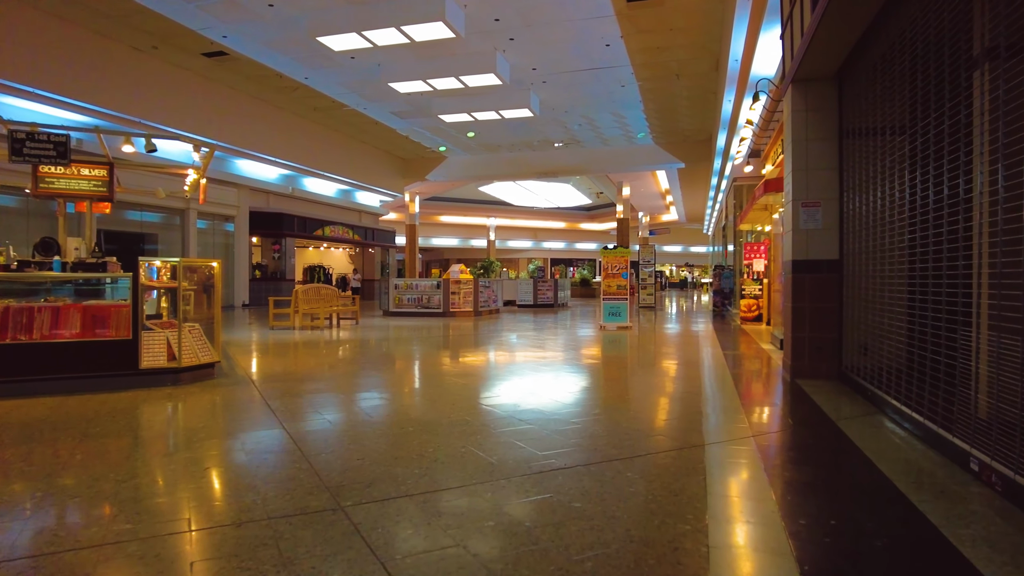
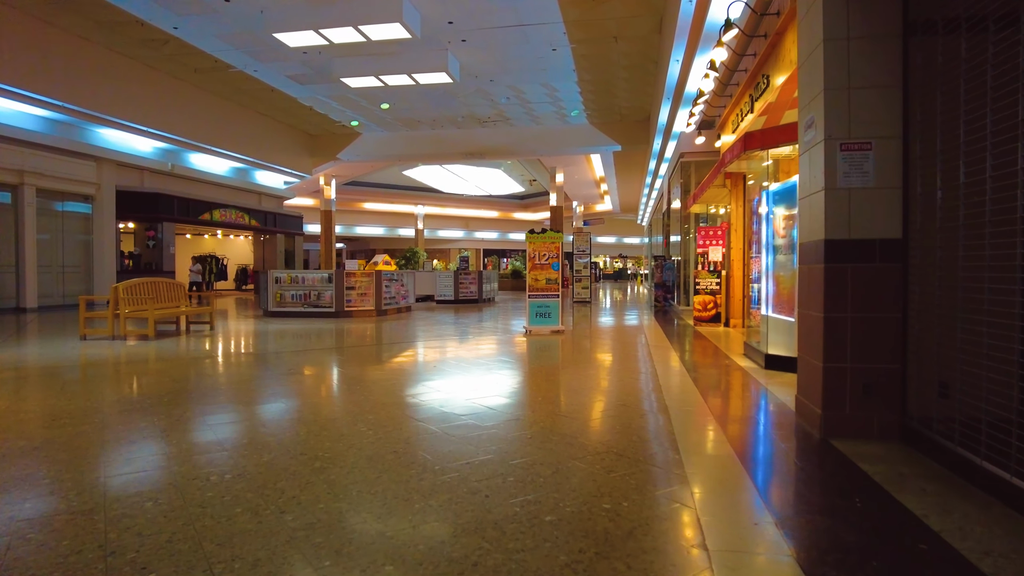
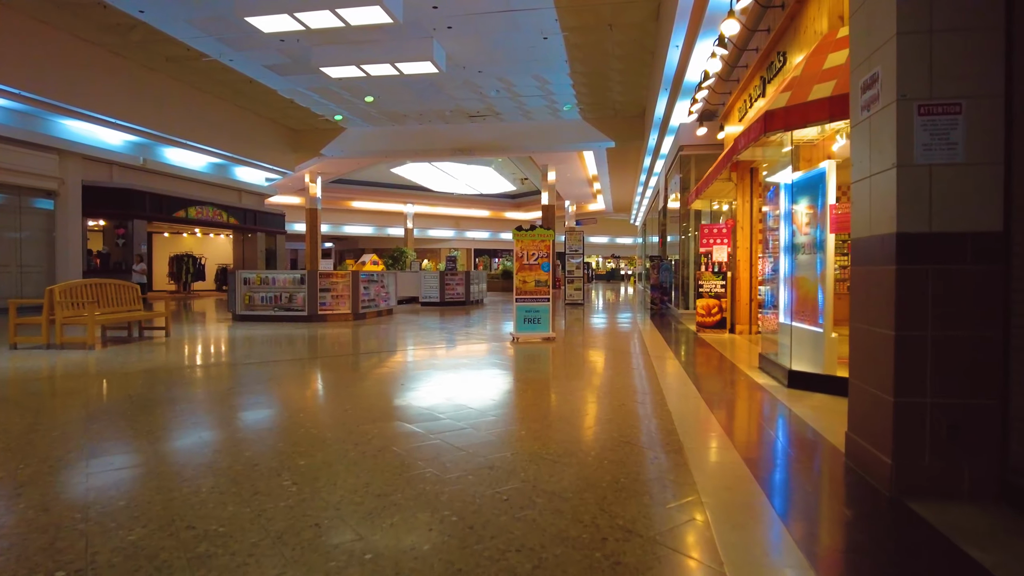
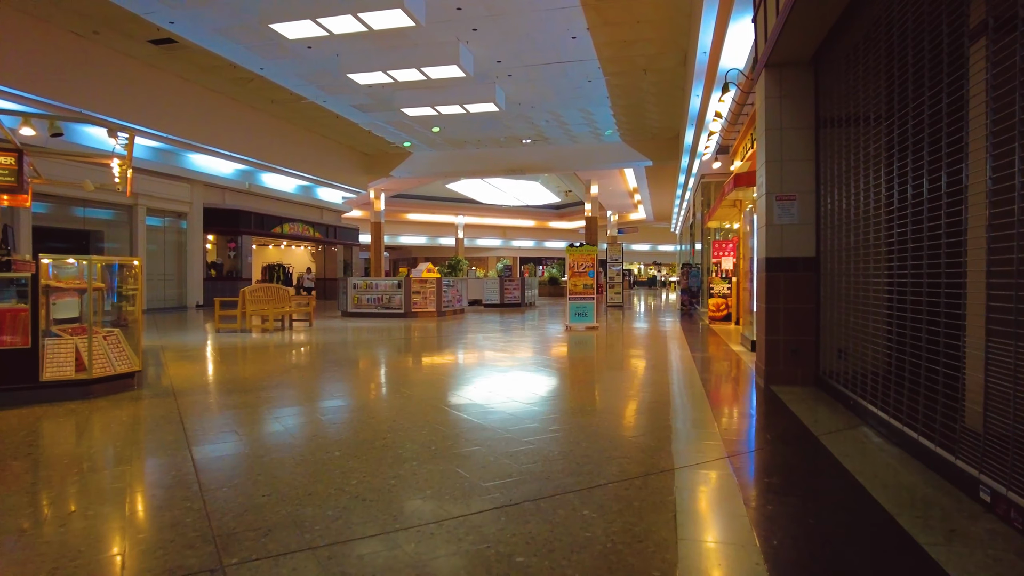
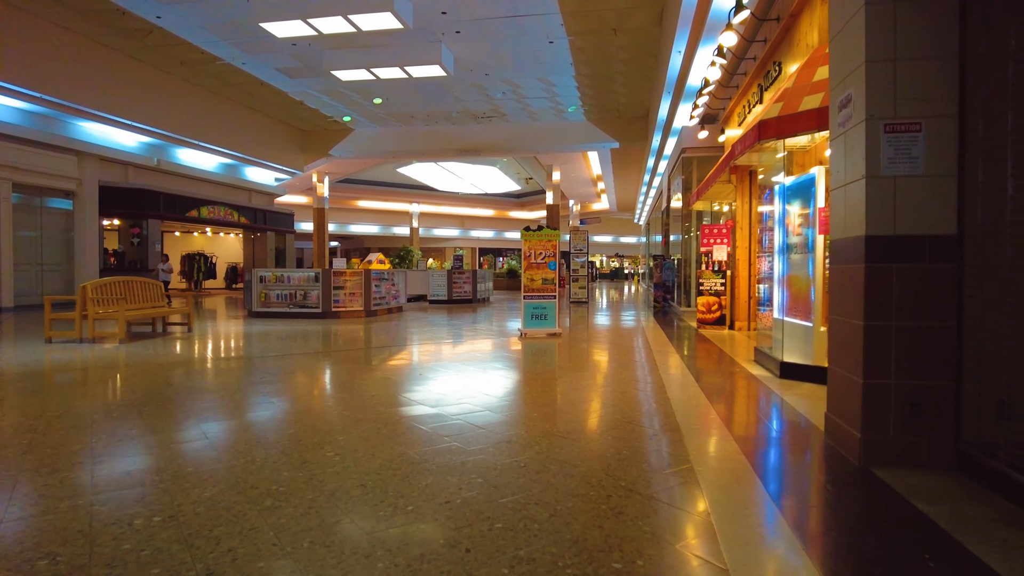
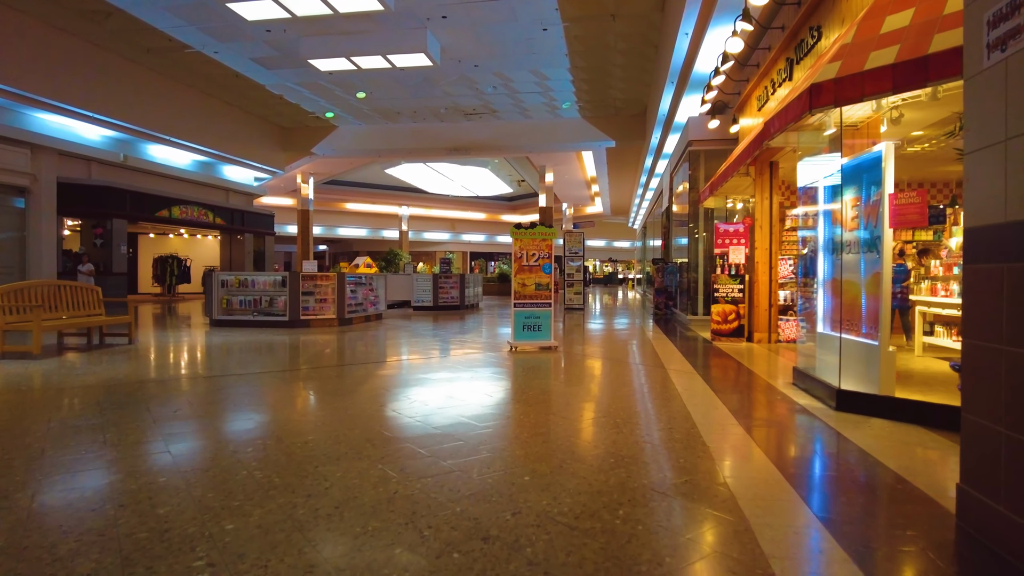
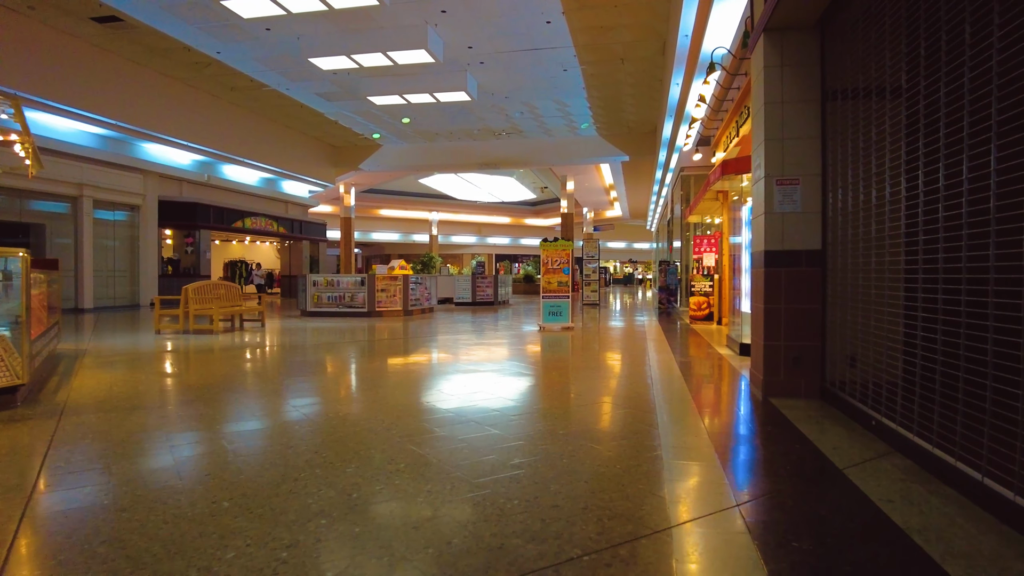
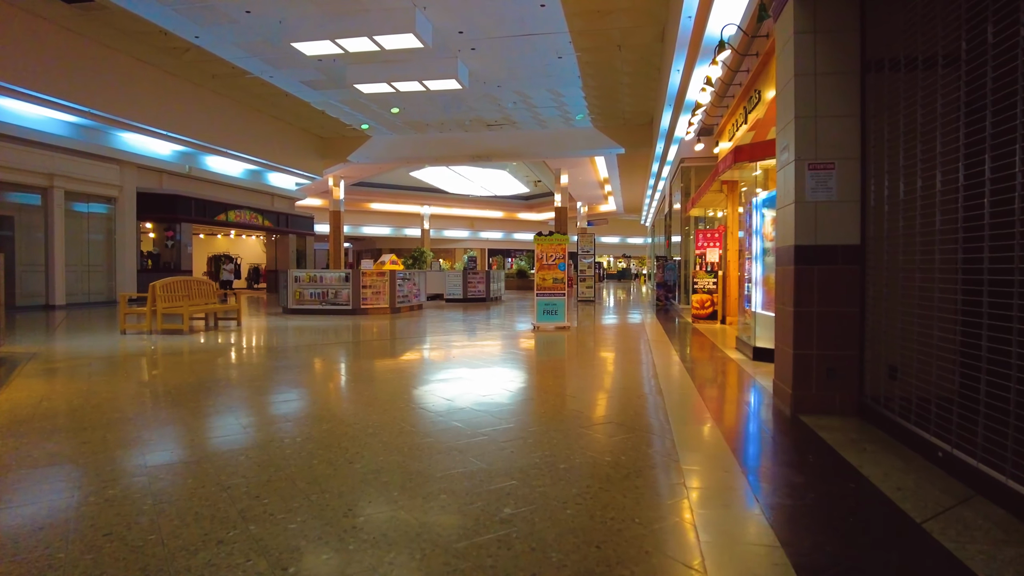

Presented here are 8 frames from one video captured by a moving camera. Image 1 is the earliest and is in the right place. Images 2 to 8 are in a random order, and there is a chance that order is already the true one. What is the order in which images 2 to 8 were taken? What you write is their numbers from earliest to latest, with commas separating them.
4, 7, 8, 2, 5, 3, 6
